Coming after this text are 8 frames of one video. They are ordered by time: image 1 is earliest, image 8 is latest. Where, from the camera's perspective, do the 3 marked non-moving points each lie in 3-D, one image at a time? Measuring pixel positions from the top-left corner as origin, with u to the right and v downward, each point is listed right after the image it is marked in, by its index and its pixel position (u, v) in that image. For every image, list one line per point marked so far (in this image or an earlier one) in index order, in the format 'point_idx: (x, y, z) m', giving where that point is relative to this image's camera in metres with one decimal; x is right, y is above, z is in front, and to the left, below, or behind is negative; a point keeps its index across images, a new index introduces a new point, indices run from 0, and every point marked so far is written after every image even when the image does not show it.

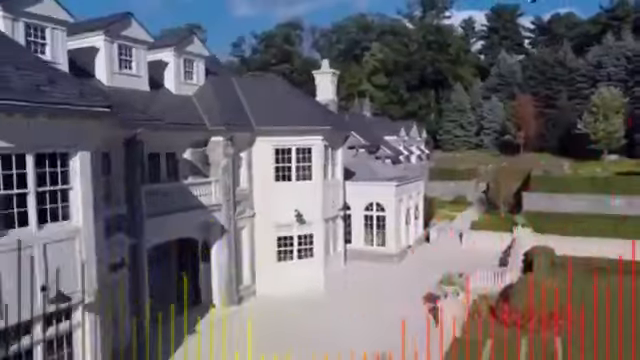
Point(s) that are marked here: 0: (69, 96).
0: (-5.4, +1.7, +10.2) m
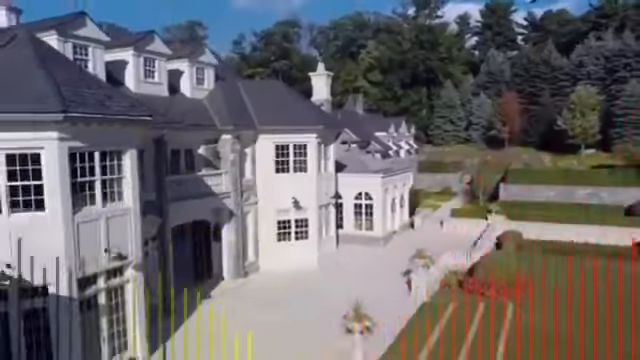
0: (-5.7, +2.0, +13.5) m
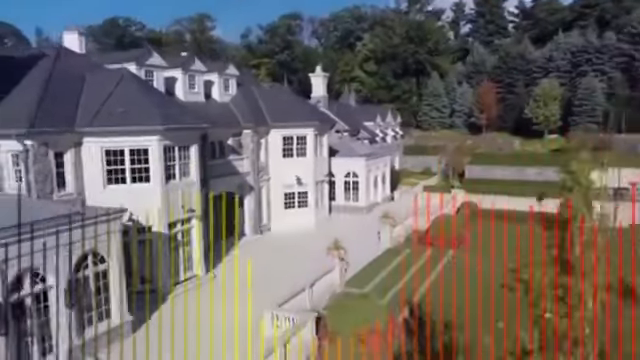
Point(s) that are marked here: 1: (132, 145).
0: (-6.1, +2.8, +21.7) m
1: (-8.0, +1.5, +19.8) m
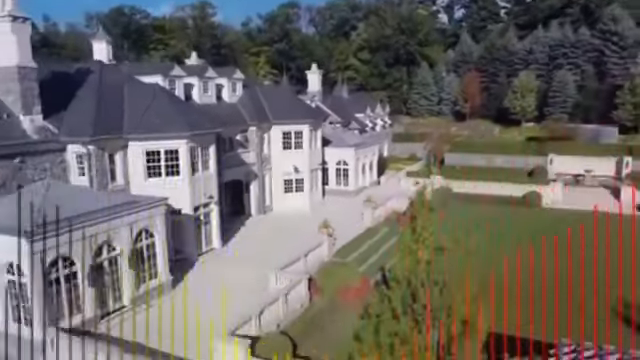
0: (-6.5, +3.2, +27.3) m
1: (-8.5, +1.8, +25.4) m
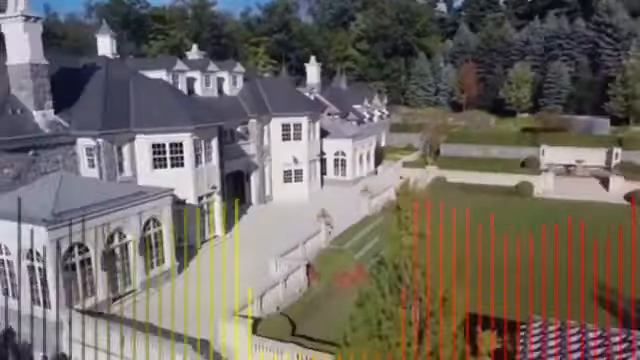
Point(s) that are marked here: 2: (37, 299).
0: (-6.7, +3.7, +28.5) m
1: (-8.6, +2.3, +26.7) m
2: (-12.1, -5.1, +19.6) m
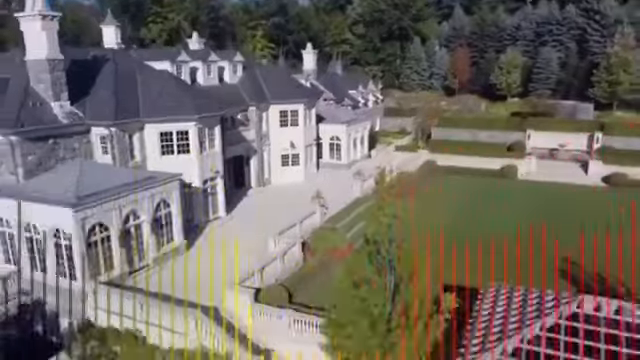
0: (-7.0, +4.7, +30.8) m
1: (-8.9, +3.3, +28.9) m
2: (-12.4, -4.5, +22.2) m
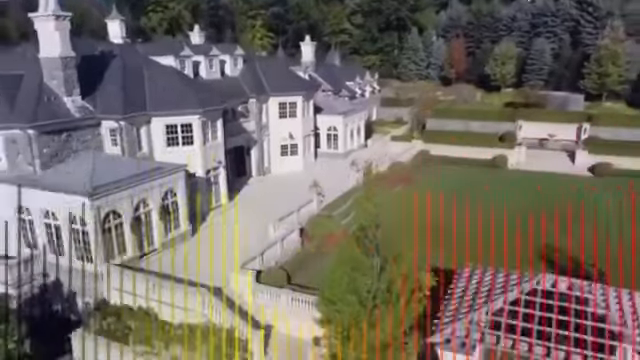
0: (-7.2, +5.4, +32.5) m
1: (-9.2, +3.9, +30.7) m
2: (-12.6, -4.0, +24.1) m
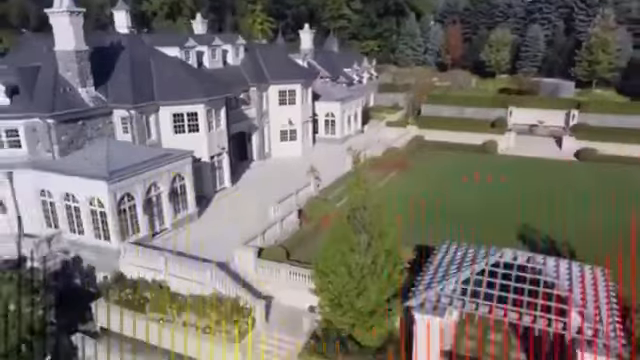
0: (-7.4, +6.6, +34.5) m
1: (-9.4, +5.0, +32.8) m
2: (-12.9, -3.2, +26.5) m
